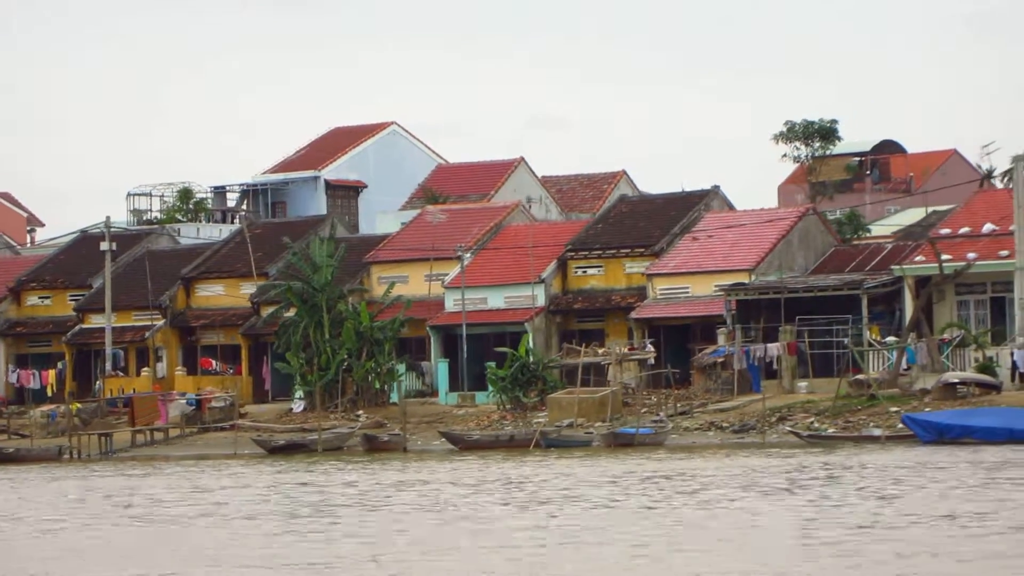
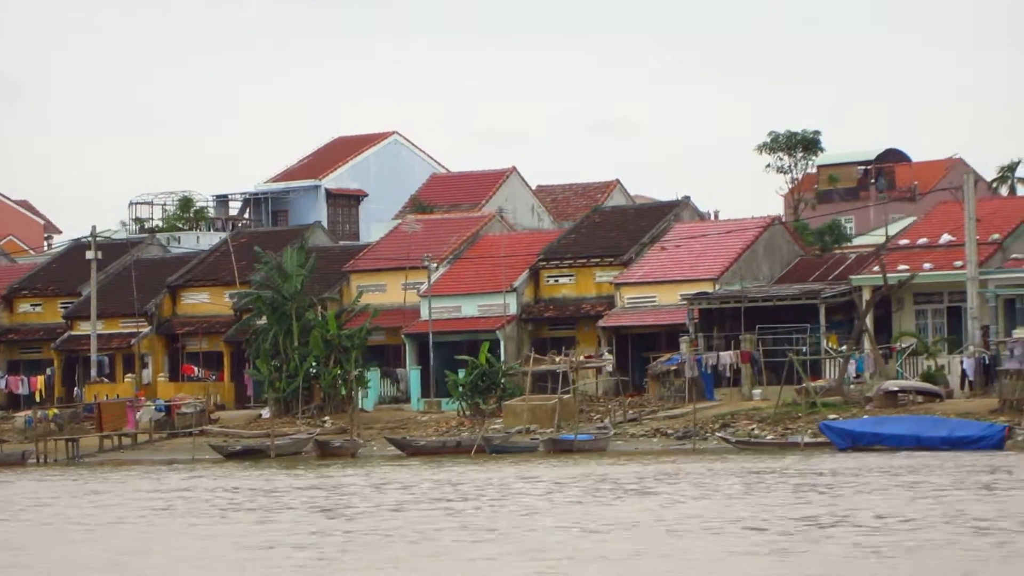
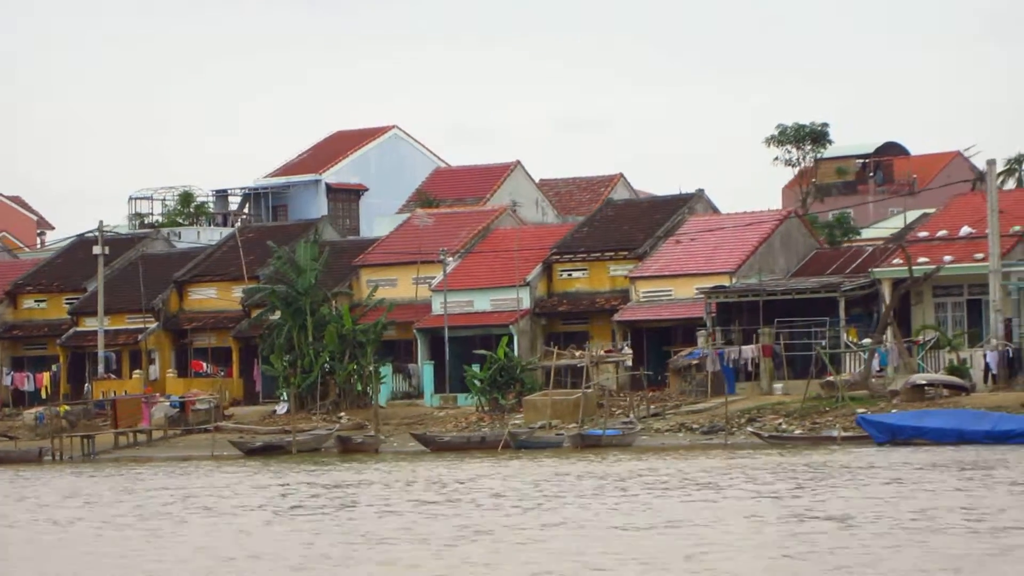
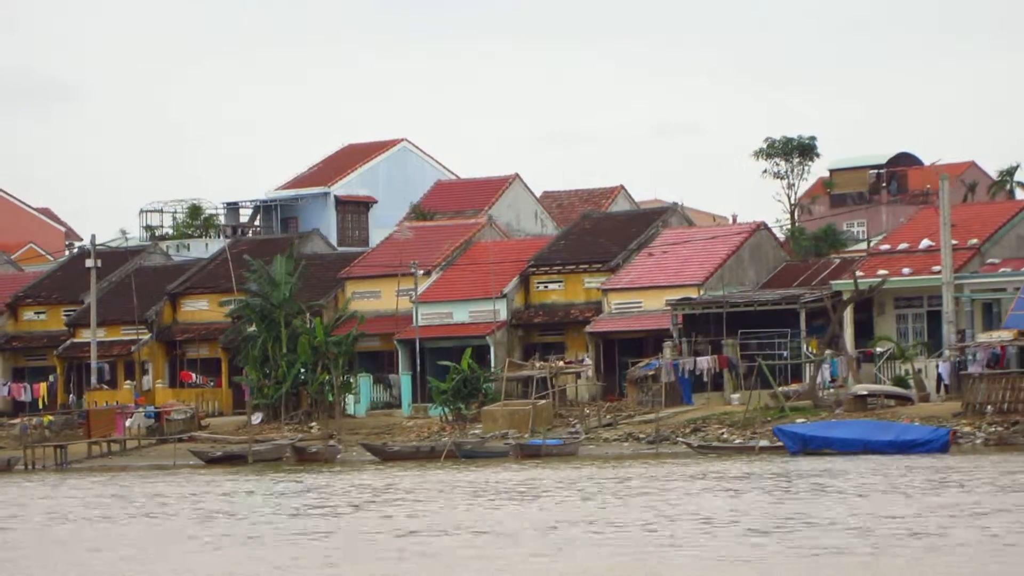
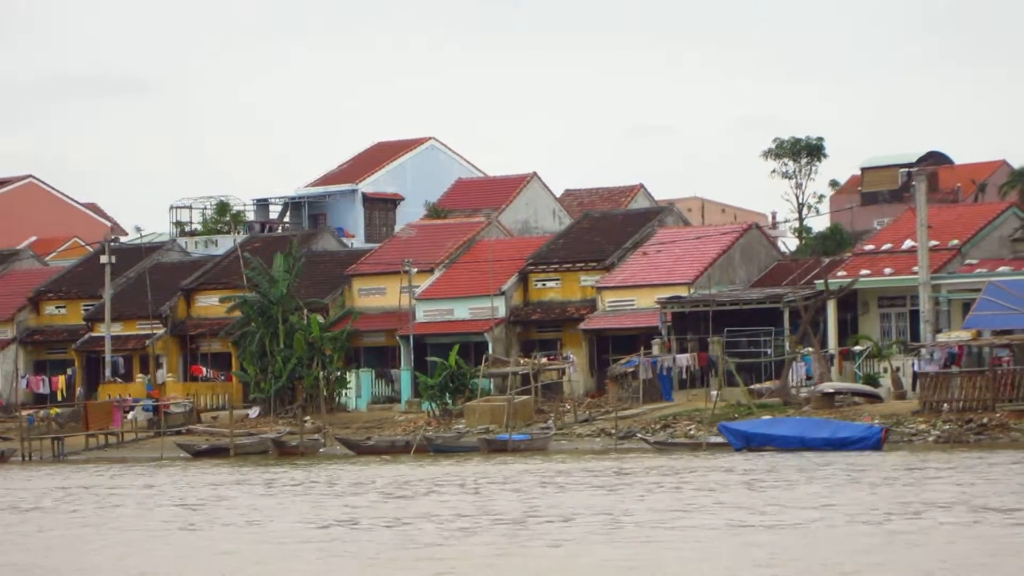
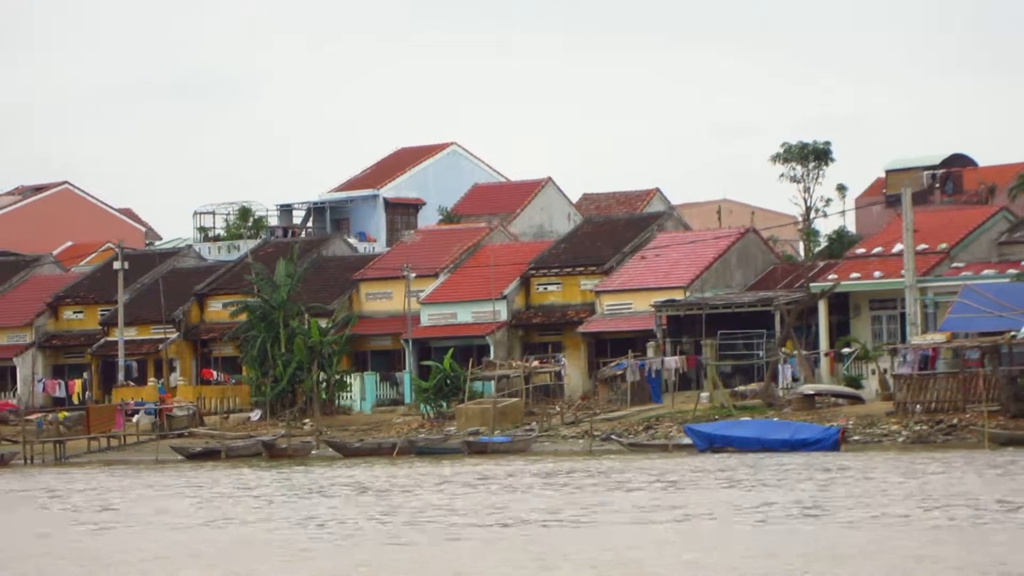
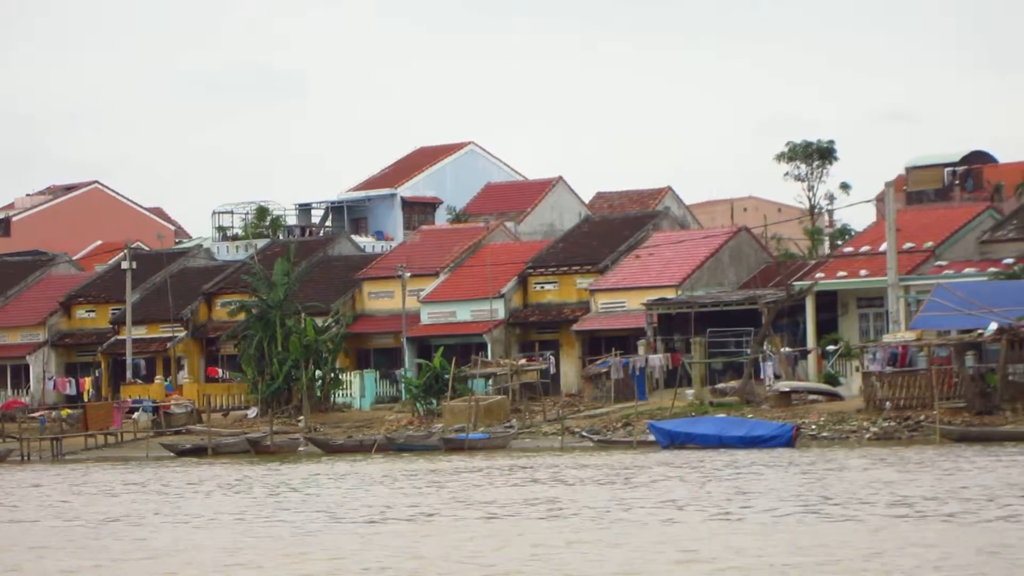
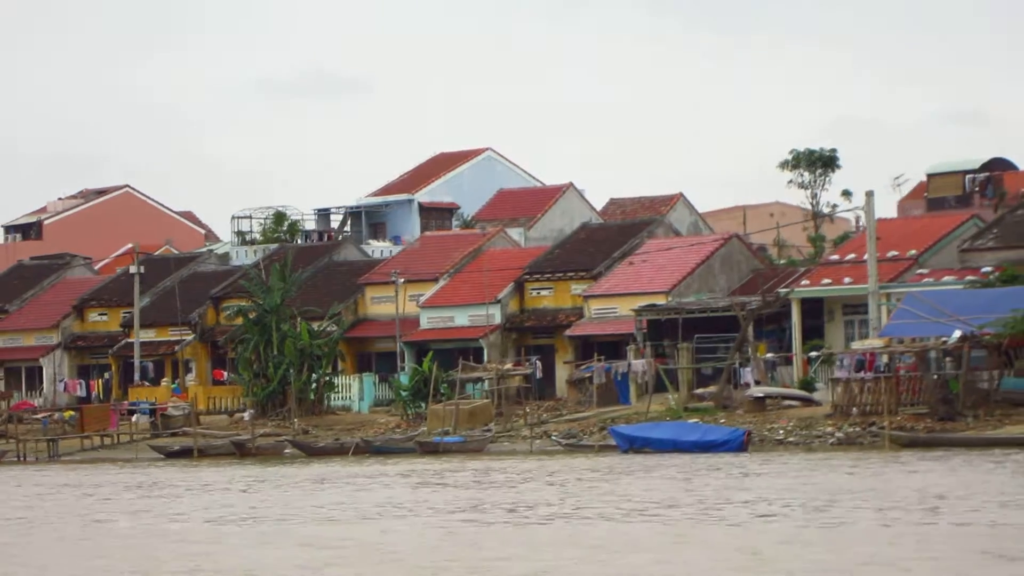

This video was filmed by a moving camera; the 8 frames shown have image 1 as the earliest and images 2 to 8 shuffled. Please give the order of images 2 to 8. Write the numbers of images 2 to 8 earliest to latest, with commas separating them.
3, 2, 4, 5, 6, 7, 8
